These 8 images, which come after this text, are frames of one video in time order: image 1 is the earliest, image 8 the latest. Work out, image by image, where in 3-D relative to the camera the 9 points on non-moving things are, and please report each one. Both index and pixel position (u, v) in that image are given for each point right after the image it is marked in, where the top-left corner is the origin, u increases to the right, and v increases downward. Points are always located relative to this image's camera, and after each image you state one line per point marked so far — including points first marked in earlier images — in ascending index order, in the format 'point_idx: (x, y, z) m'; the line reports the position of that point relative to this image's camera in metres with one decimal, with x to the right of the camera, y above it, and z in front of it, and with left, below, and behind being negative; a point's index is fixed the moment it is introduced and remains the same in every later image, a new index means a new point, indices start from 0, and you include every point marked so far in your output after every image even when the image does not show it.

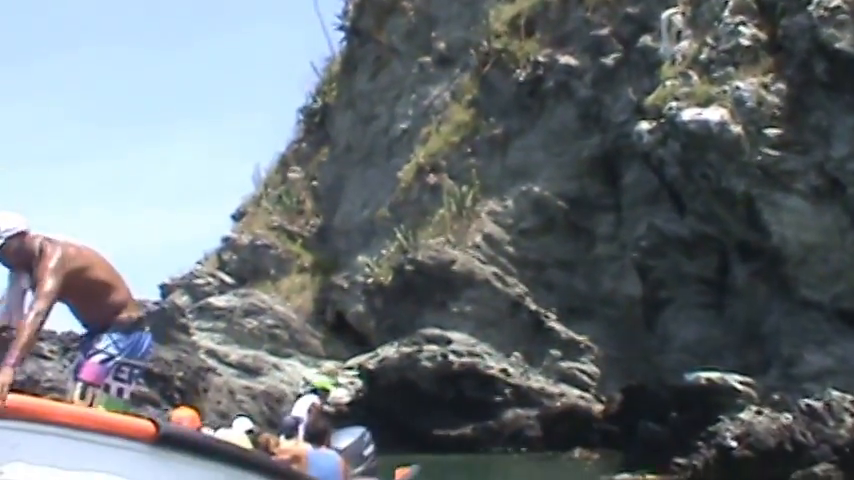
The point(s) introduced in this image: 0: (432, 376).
0: (+0.1, -1.9, +20.0) m
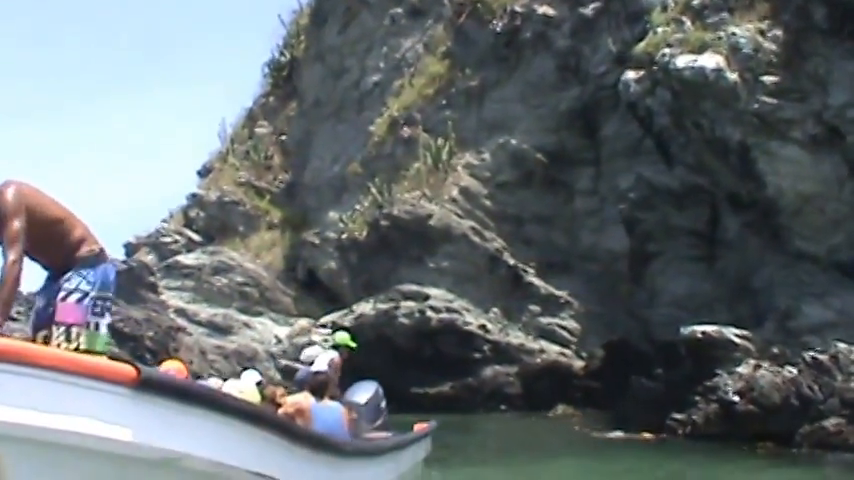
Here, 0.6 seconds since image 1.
0: (-0.2, -1.3, +19.6) m
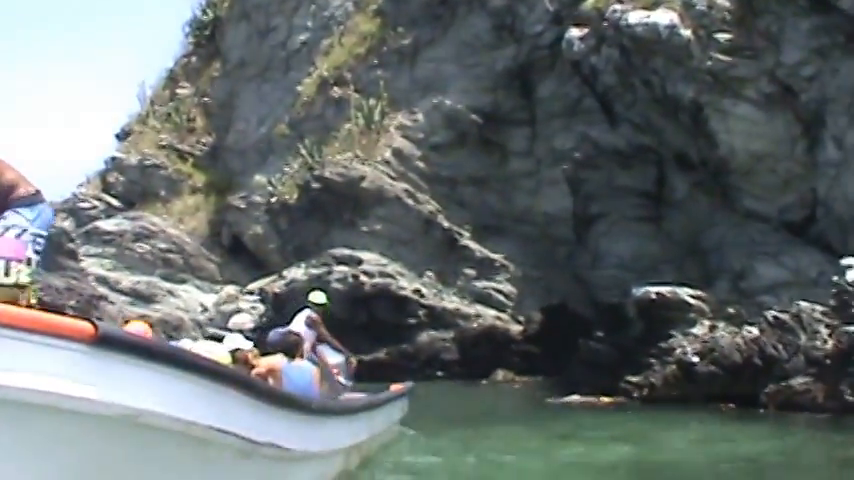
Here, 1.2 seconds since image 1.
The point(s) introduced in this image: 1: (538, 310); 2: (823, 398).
0: (-1.1, -0.8, +19.1) m
1: (+1.5, -1.0, +19.6) m
2: (+3.1, -1.2, +11.2) m
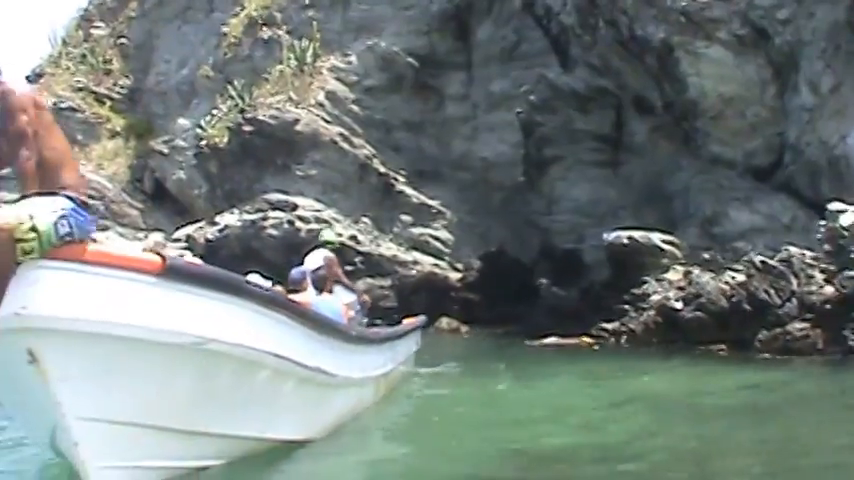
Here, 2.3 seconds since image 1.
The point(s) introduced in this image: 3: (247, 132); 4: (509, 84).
0: (-1.9, -0.1, +18.6) m
1: (+0.7, -0.2, +19.4) m
2: (+3.0, -0.8, +11.1) m
3: (-2.5, +1.5, +19.8) m
4: (+1.2, +2.2, +20.2) m
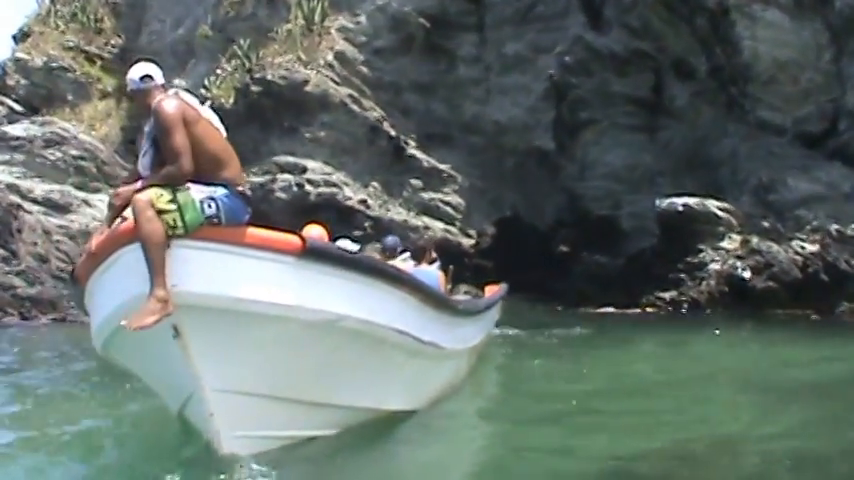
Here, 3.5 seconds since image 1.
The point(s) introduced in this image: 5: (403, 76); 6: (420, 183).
0: (-1.7, +0.4, +18.1) m
1: (+0.8, +0.2, +19.0) m
2: (+3.6, -0.6, +10.8) m
3: (-2.3, +2.0, +19.2) m
4: (+1.3, +2.6, +19.8) m
5: (-0.3, +2.2, +19.7) m
6: (0.0, +0.7, +19.0) m
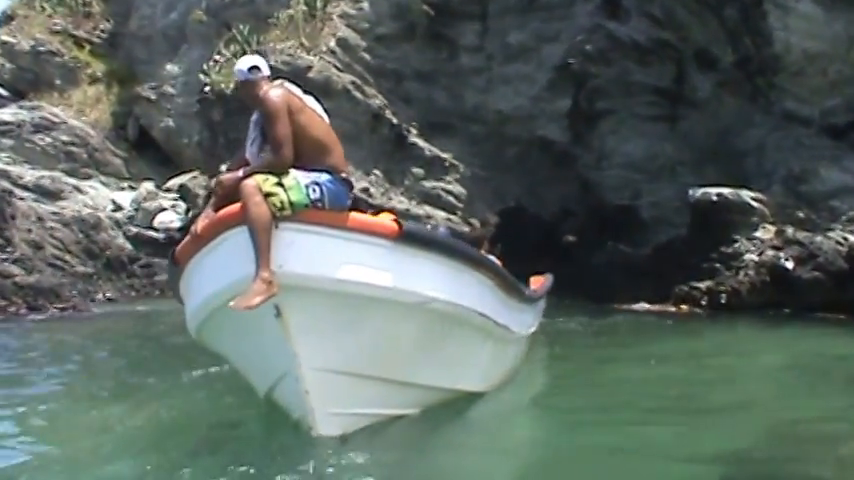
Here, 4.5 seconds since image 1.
0: (-1.6, +0.5, +17.9) m
1: (+0.9, +0.3, +18.8) m
2: (+3.9, -0.5, +10.8) m
3: (-2.2, +2.1, +19.0) m
4: (+1.4, +2.8, +19.7) m
5: (-0.3, +2.4, +19.5) m
6: (0.0, +0.9, +18.8) m
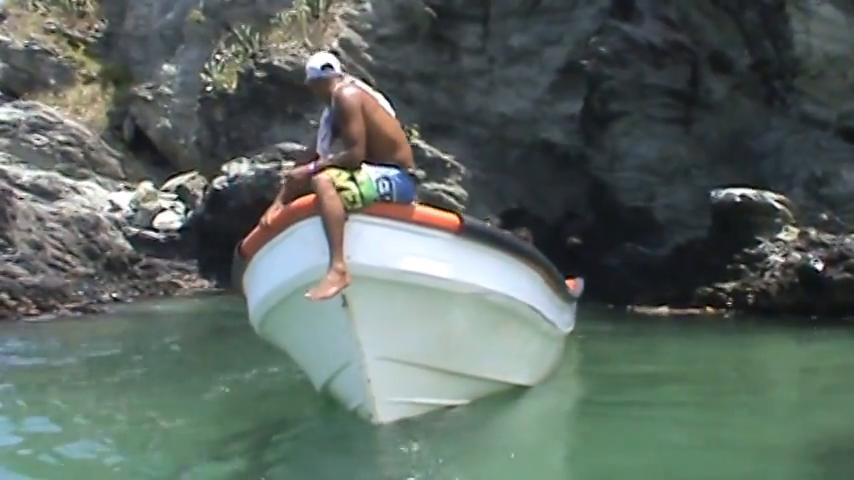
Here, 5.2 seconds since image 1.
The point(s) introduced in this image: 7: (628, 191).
0: (-1.5, +0.5, +17.8) m
1: (+1.0, +0.3, +18.9) m
2: (+4.2, -0.5, +10.9) m
3: (-2.2, +2.1, +18.9) m
4: (+1.4, +2.8, +19.7) m
5: (-0.2, +2.4, +19.5) m
6: (+0.1, +0.9, +18.8) m
7: (+2.7, +0.6, +18.5) m
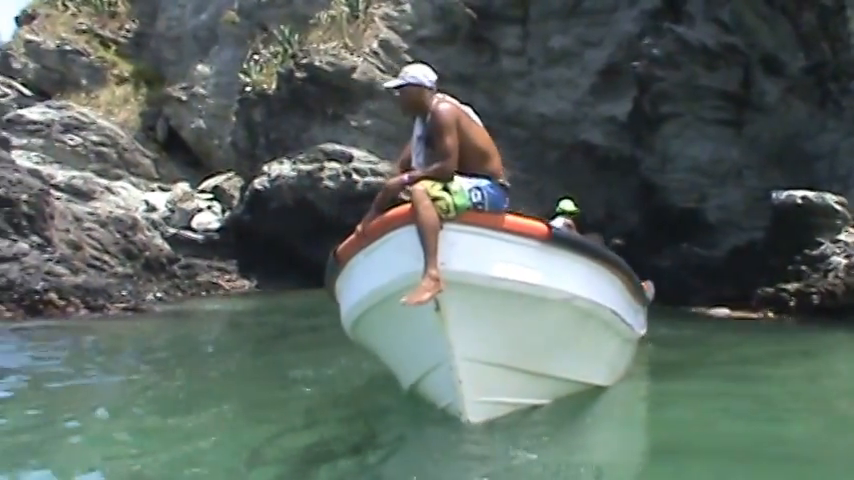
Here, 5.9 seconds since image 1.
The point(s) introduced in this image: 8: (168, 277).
0: (-0.9, +0.5, +17.8) m
1: (+1.5, +0.3, +18.9) m
2: (+4.8, -0.5, +11.0) m
3: (-1.6, +2.1, +18.9) m
4: (+2.0, +2.7, +19.7) m
5: (+0.4, +2.3, +19.5) m
6: (+0.7, +0.9, +18.8) m
7: (+3.2, +0.6, +18.6) m
8: (-3.5, -0.5, +19.8) m
